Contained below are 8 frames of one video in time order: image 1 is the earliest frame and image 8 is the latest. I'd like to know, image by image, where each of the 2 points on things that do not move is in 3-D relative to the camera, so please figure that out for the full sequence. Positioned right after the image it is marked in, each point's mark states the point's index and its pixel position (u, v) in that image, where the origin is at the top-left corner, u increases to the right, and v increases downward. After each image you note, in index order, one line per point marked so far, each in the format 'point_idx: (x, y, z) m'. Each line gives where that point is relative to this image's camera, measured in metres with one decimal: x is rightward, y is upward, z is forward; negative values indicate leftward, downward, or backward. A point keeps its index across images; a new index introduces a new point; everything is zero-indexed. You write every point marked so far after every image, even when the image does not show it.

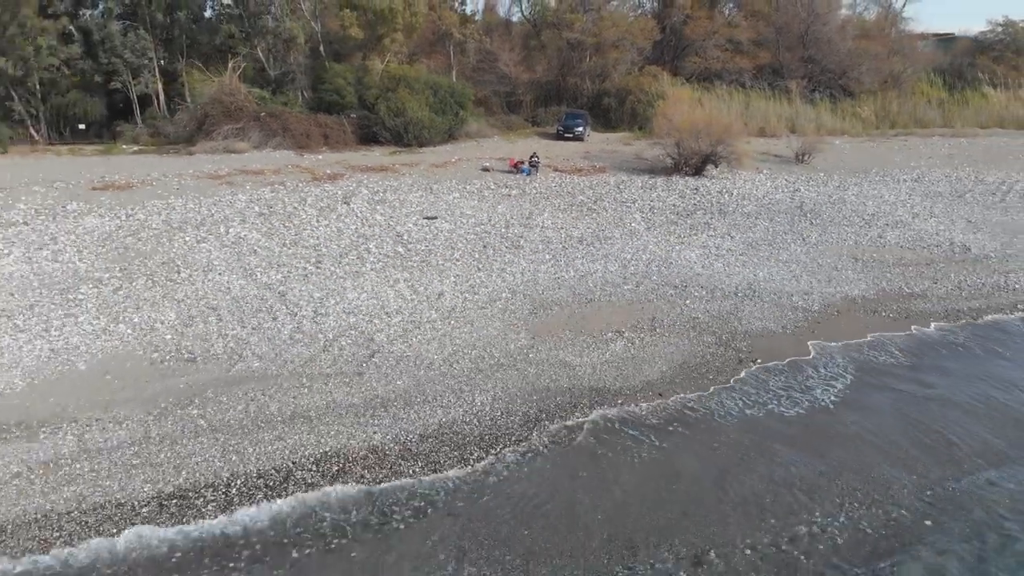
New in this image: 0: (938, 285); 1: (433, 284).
0: (+4.6, 0.0, +12.0) m
1: (-0.7, +0.1, +10.8) m
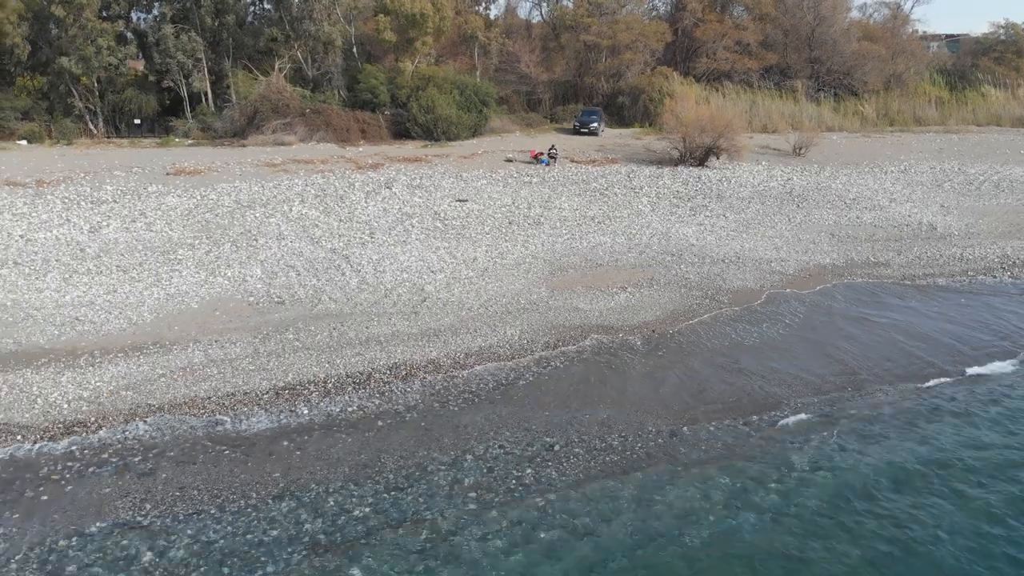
0: (+4.9, +0.4, +13.9) m
1: (-0.5, +0.4, +12.8) m
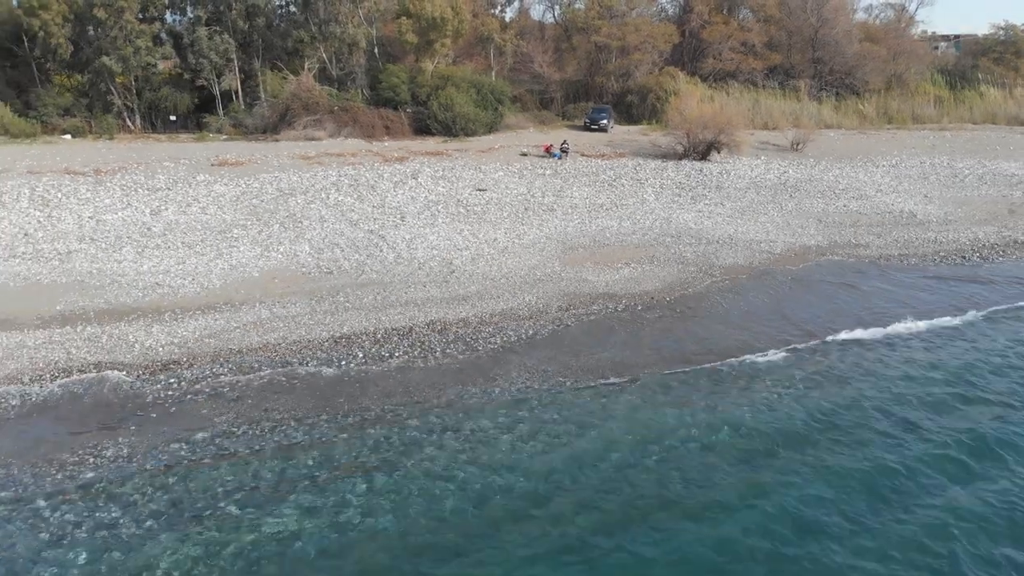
0: (+5.1, +0.7, +15.4) m
1: (-0.3, +0.7, +14.3) m
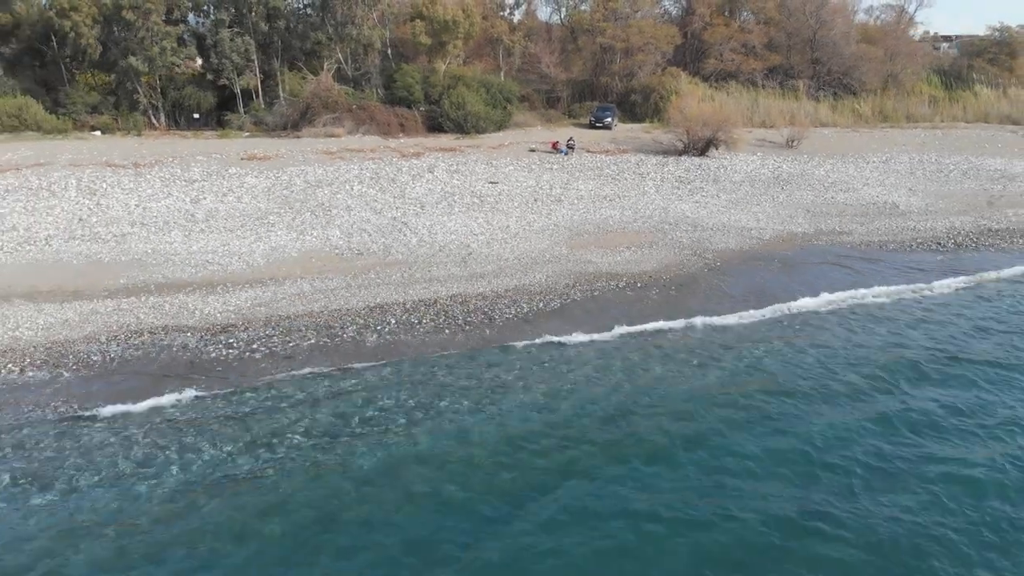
0: (+5.3, +0.9, +16.6) m
1: (-0.1, +1.0, +15.6) m
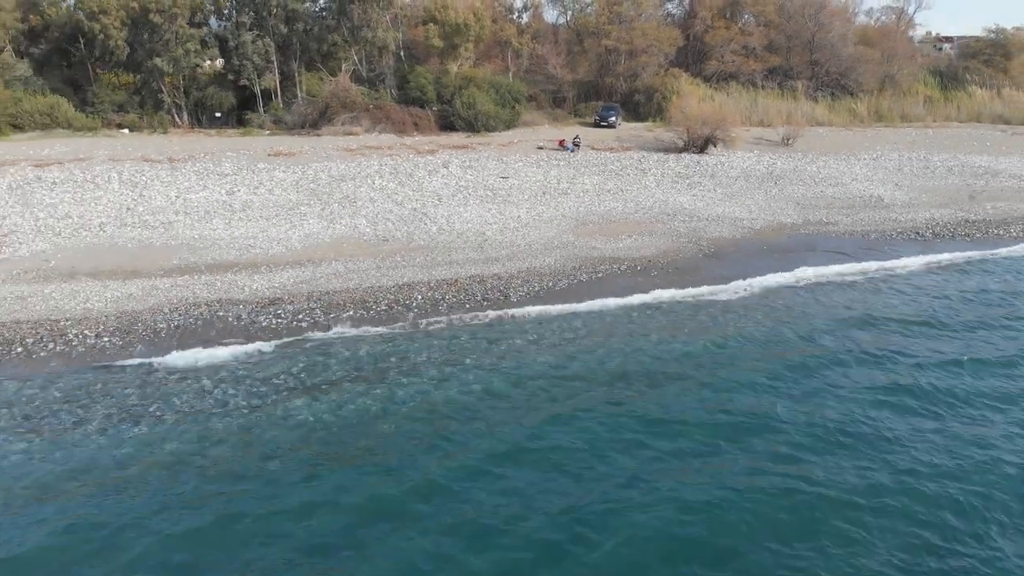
0: (+5.4, +1.1, +17.9) m
1: (0.0, +1.2, +16.9) m
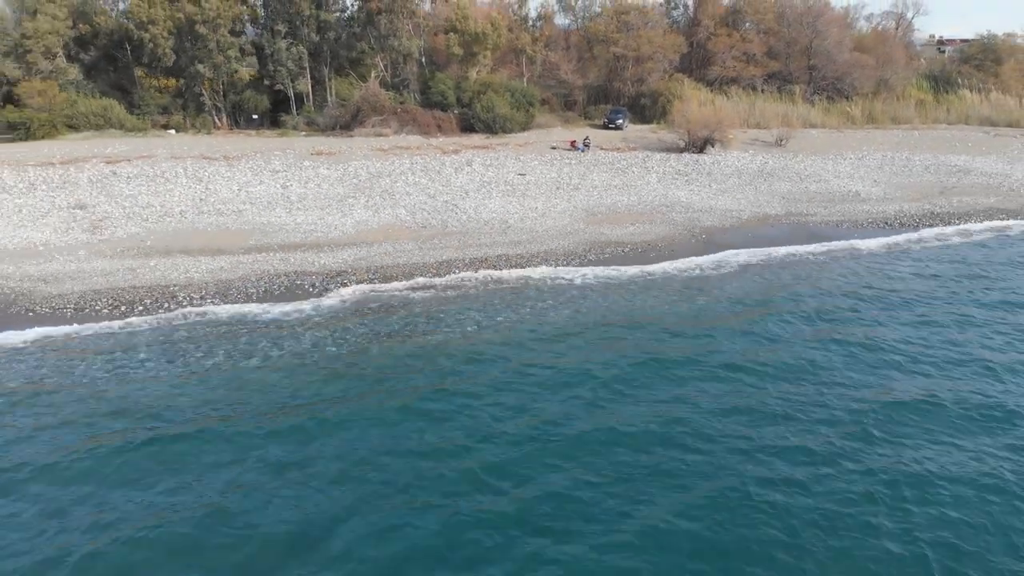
0: (+5.8, +1.4, +20.3) m
1: (+0.4, +1.5, +19.3) m
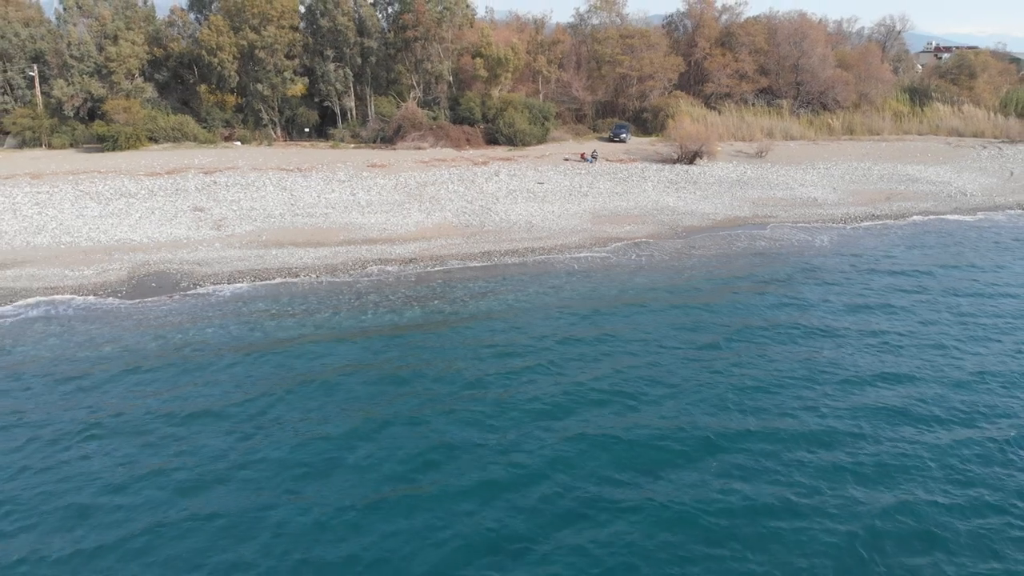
0: (+6.2, +1.7, +25.4) m
1: (+0.8, +1.8, +24.4) m
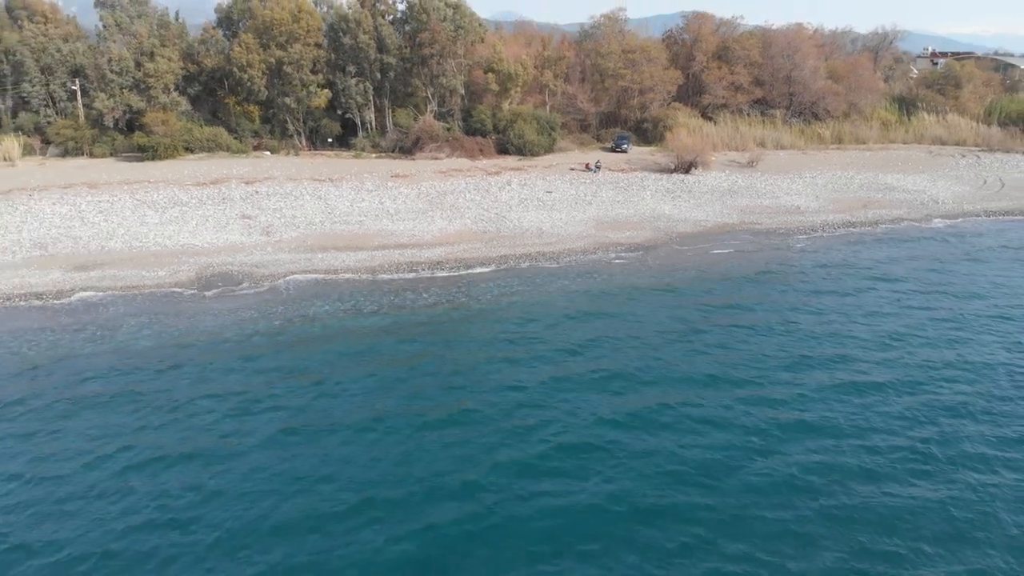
0: (+6.6, +1.7, +28.2) m
1: (+1.1, +1.8, +27.3) m
